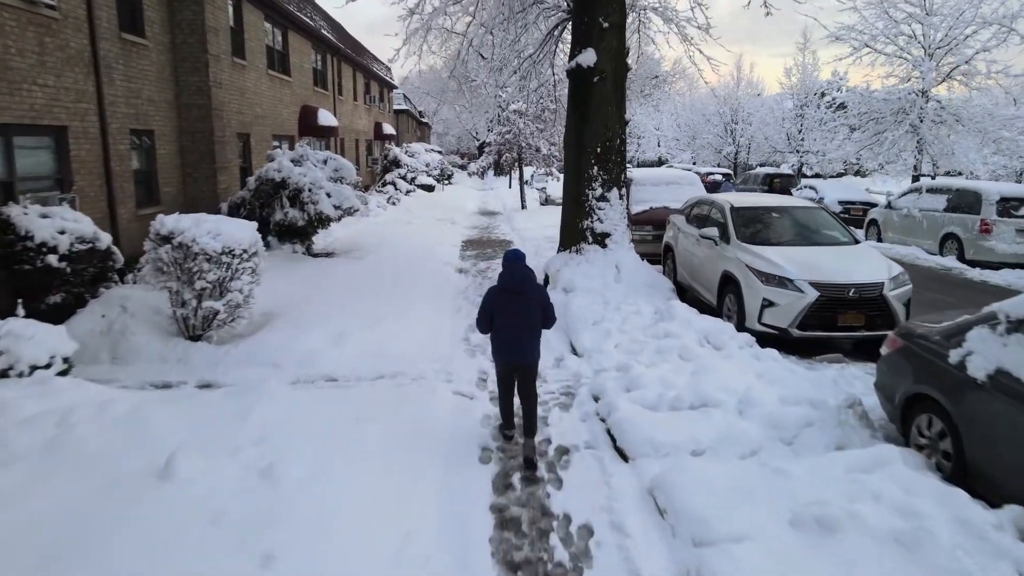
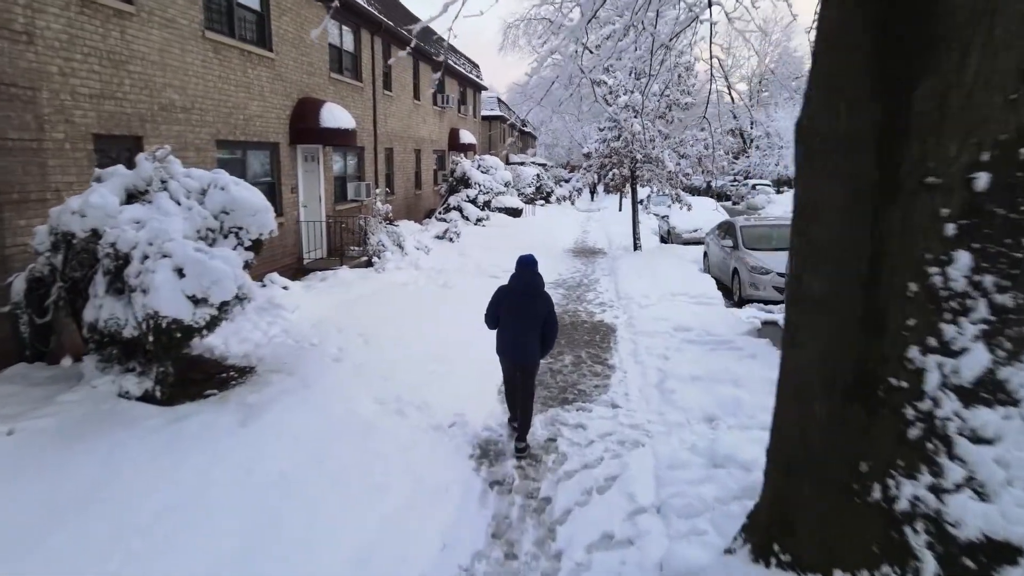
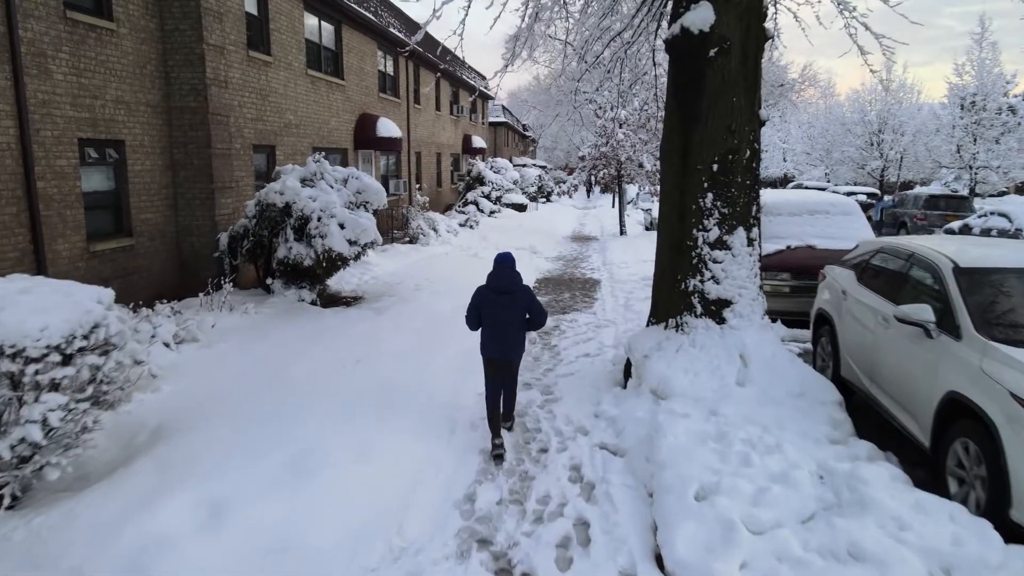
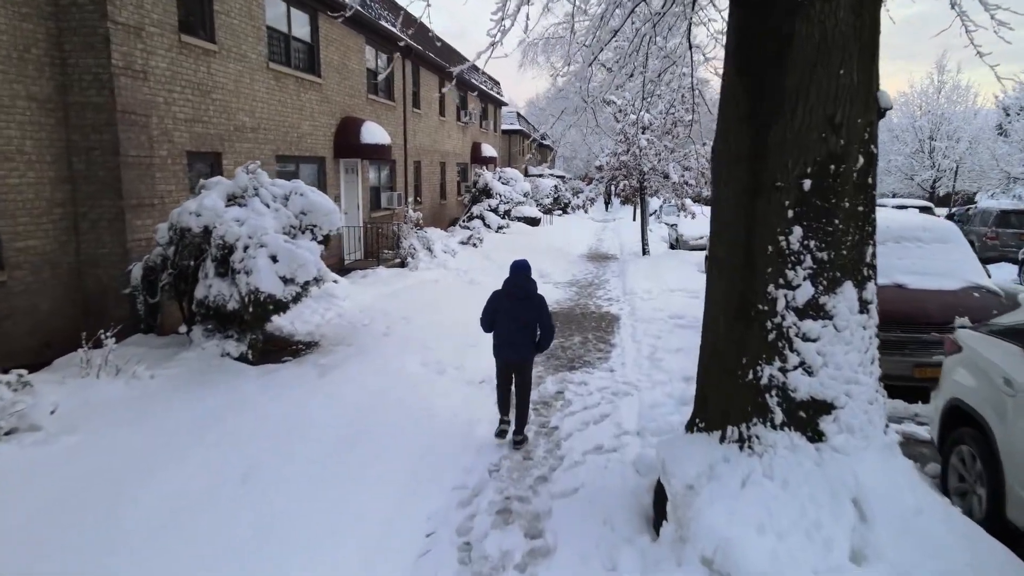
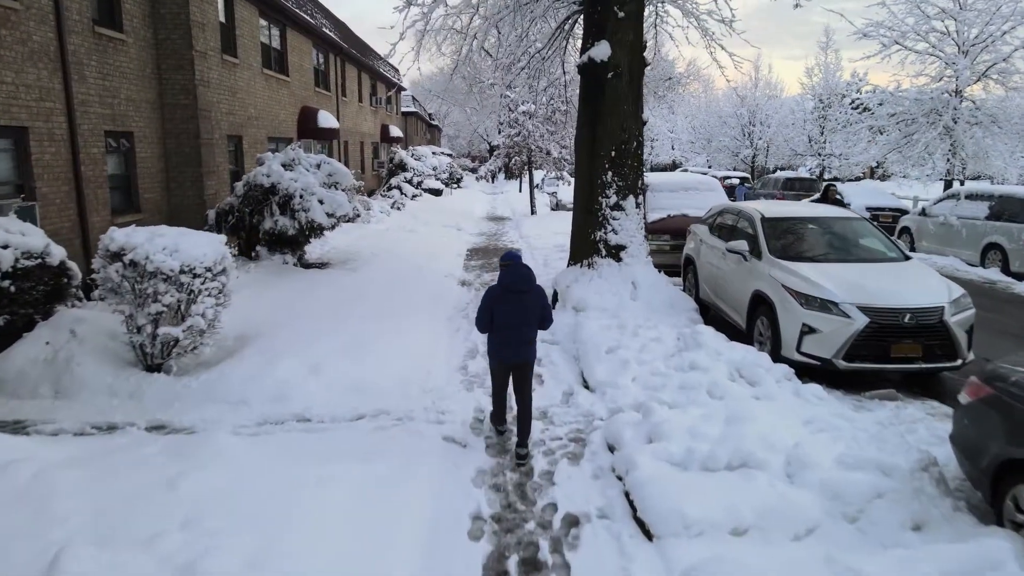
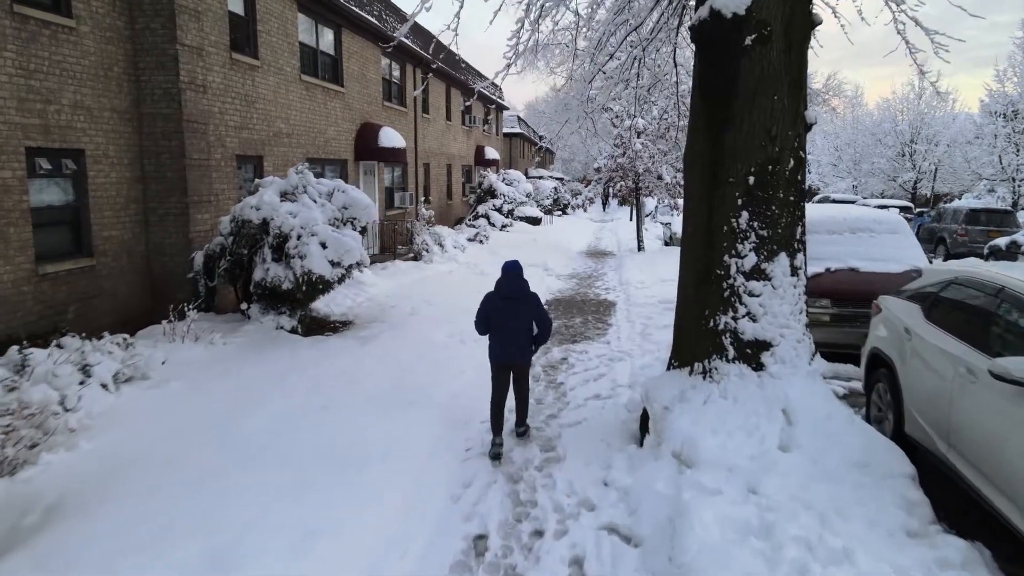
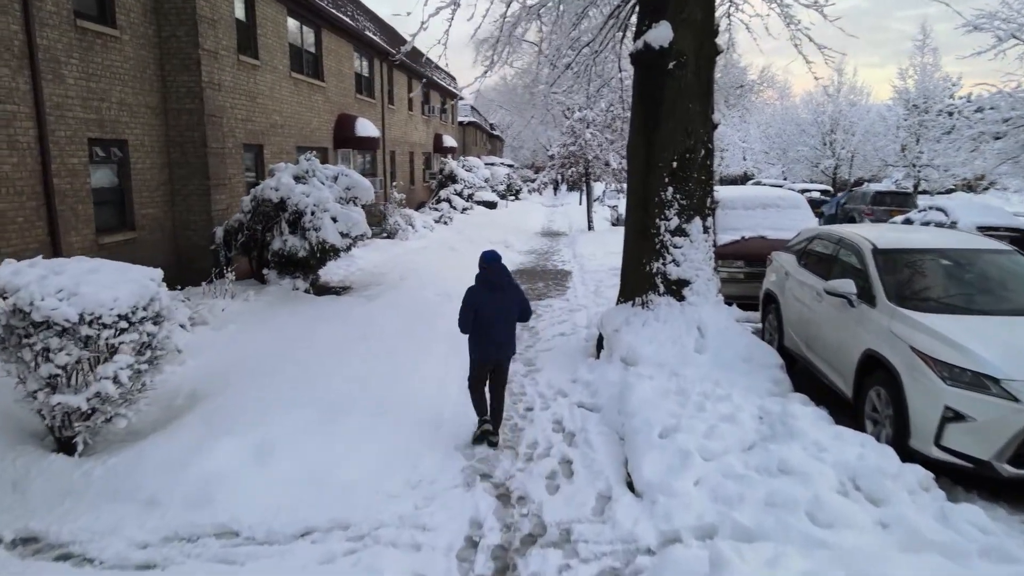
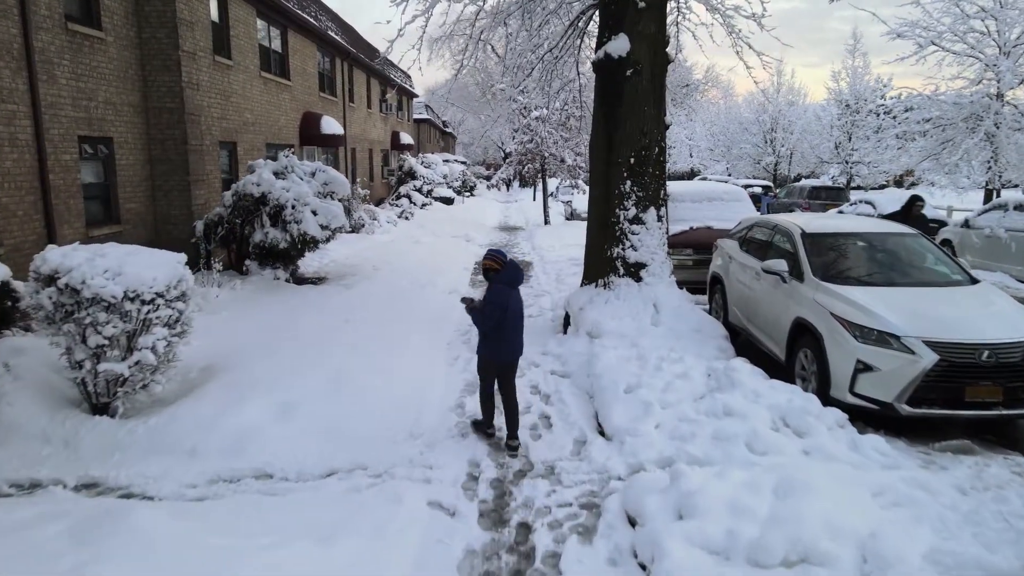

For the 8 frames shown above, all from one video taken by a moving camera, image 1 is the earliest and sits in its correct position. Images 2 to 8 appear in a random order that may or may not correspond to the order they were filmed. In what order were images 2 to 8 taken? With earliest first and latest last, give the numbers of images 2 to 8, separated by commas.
5, 8, 7, 3, 6, 4, 2
